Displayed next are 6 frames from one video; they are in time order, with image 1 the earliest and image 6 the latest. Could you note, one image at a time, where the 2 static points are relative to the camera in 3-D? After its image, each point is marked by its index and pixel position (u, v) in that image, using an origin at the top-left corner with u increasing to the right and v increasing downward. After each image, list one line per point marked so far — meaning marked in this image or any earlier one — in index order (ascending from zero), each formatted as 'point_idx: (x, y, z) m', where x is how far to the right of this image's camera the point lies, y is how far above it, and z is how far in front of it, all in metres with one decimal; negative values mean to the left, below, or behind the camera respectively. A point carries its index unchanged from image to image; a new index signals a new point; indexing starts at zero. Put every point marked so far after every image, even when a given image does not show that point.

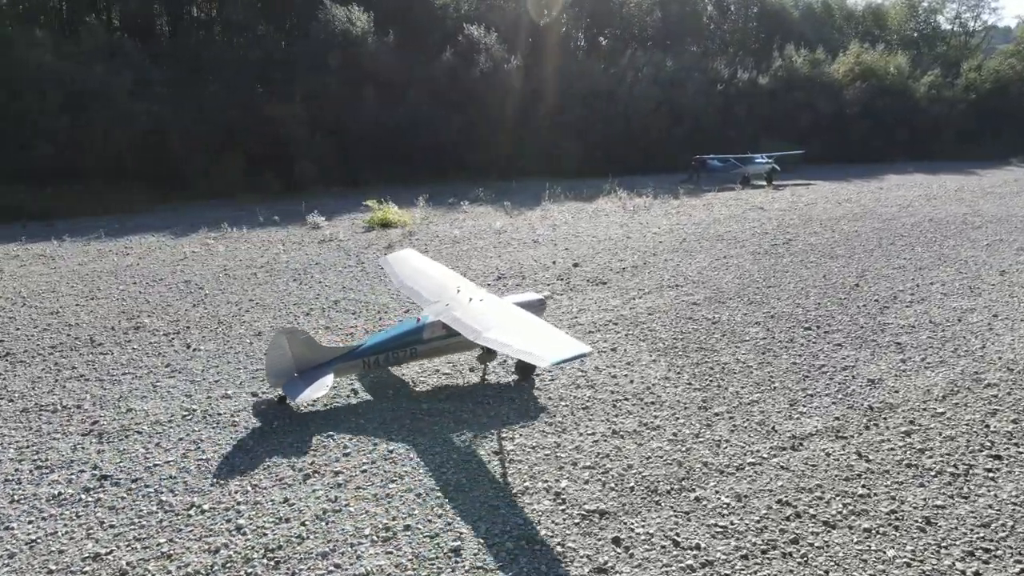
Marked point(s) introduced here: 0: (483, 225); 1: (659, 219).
0: (-0.6, +1.1, +13.6) m
1: (+2.9, +1.3, +14.4) m
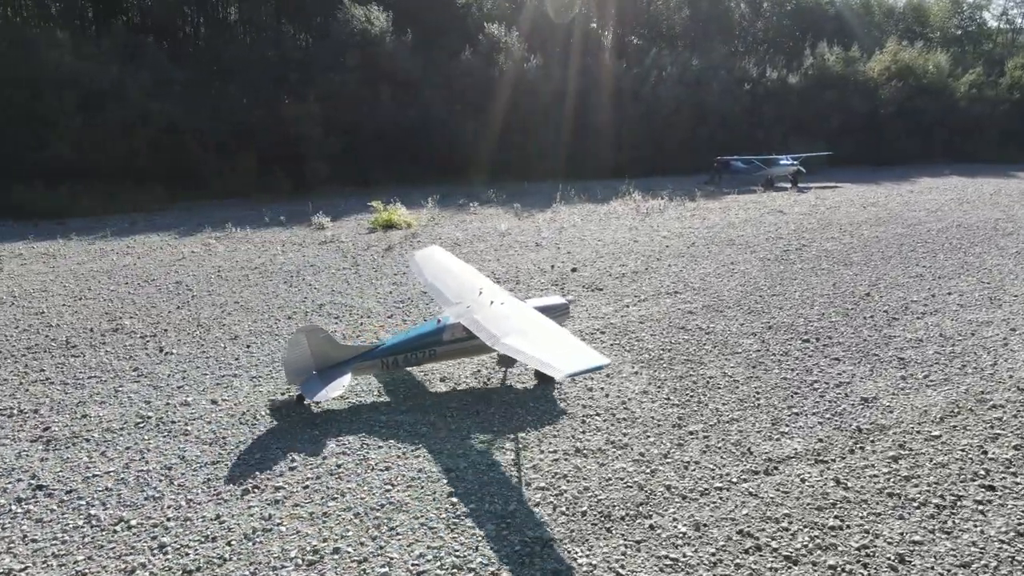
0: (-0.5, +1.1, +13.3) m
1: (+3.0, +1.2, +14.0) m
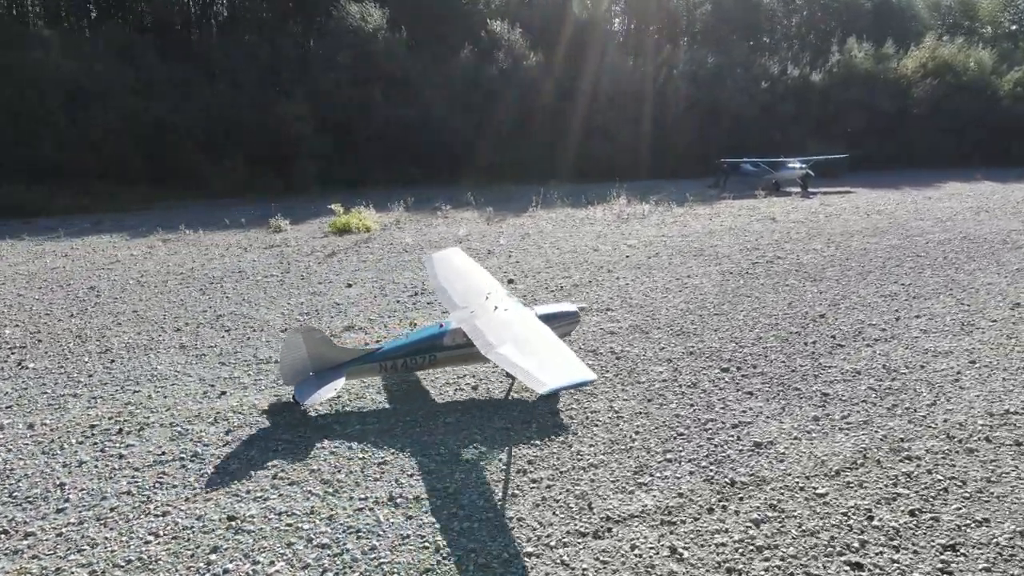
0: (-1.1, +0.9, +12.7) m
1: (+2.4, +1.0, +13.2) m
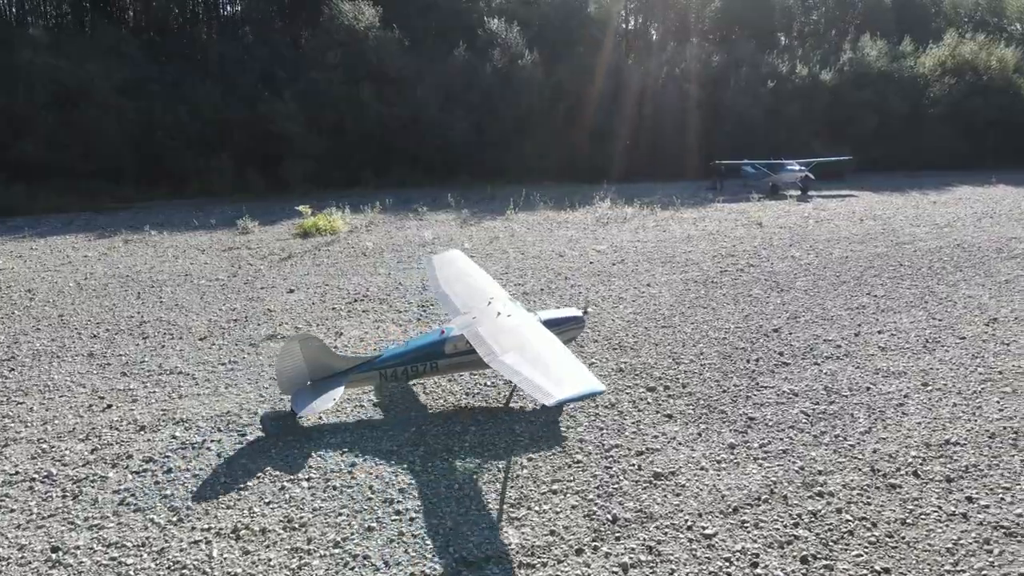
0: (-1.6, +0.9, +12.4) m
1: (+1.9, +0.9, +12.7) m
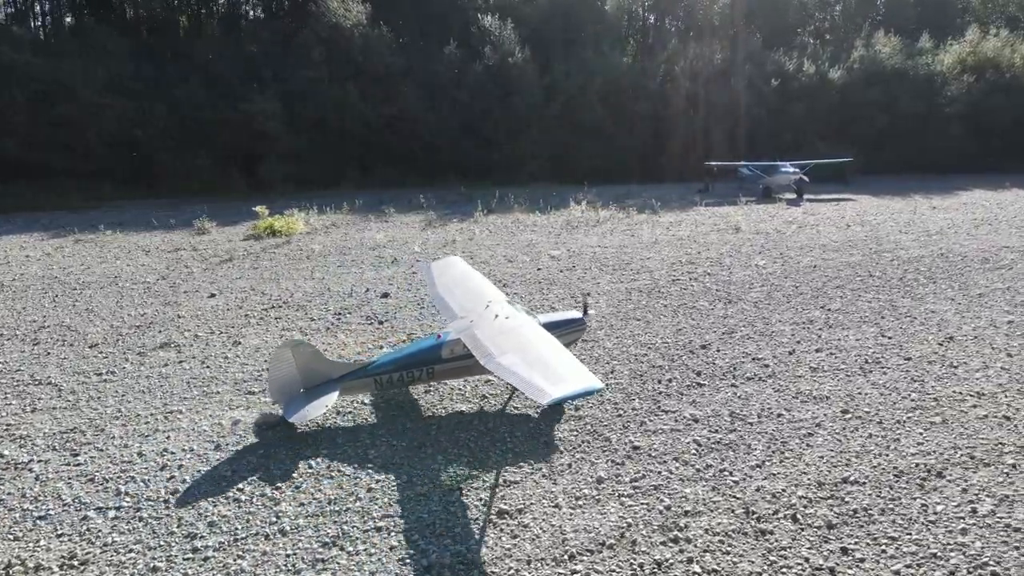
0: (-2.3, +0.8, +12.0) m
1: (+1.2, +0.8, +12.2) m
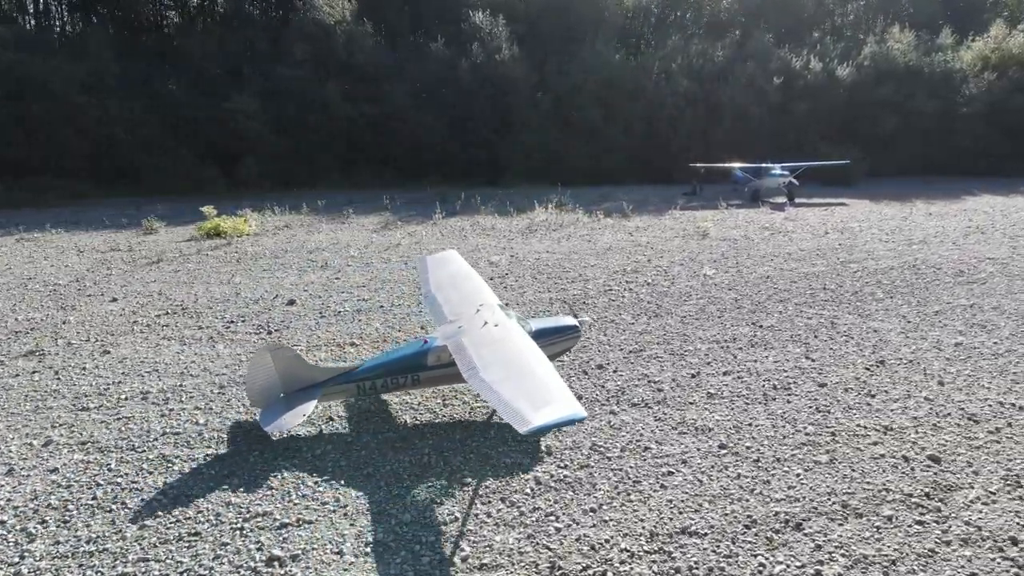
0: (-3.1, +0.7, +11.6) m
1: (+0.4, +0.7, +11.6) m
